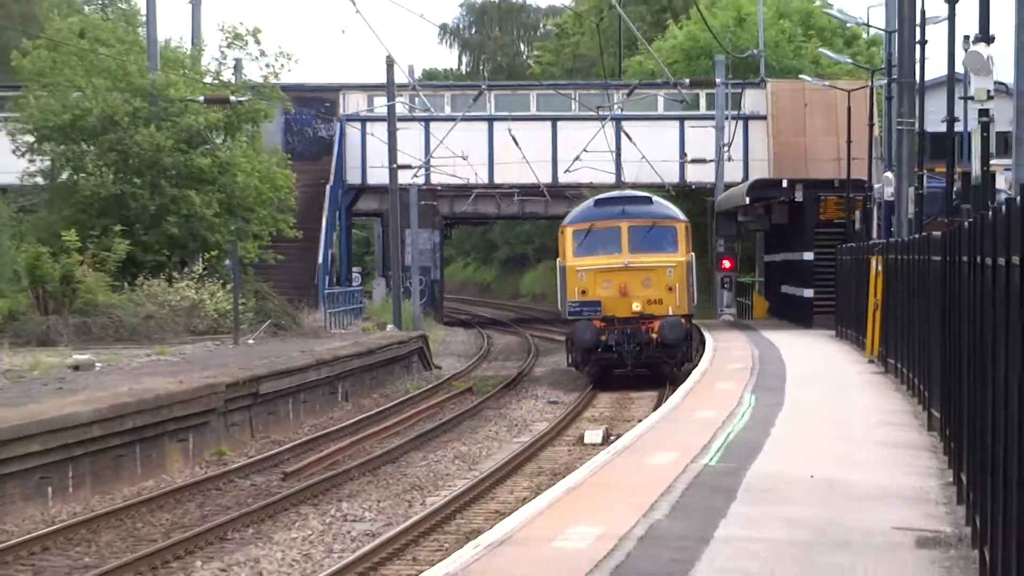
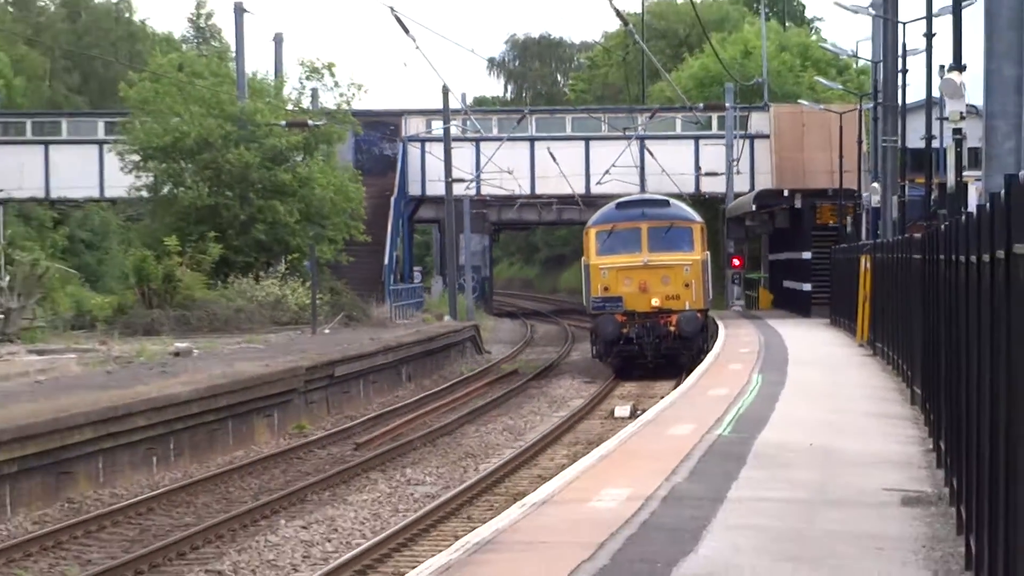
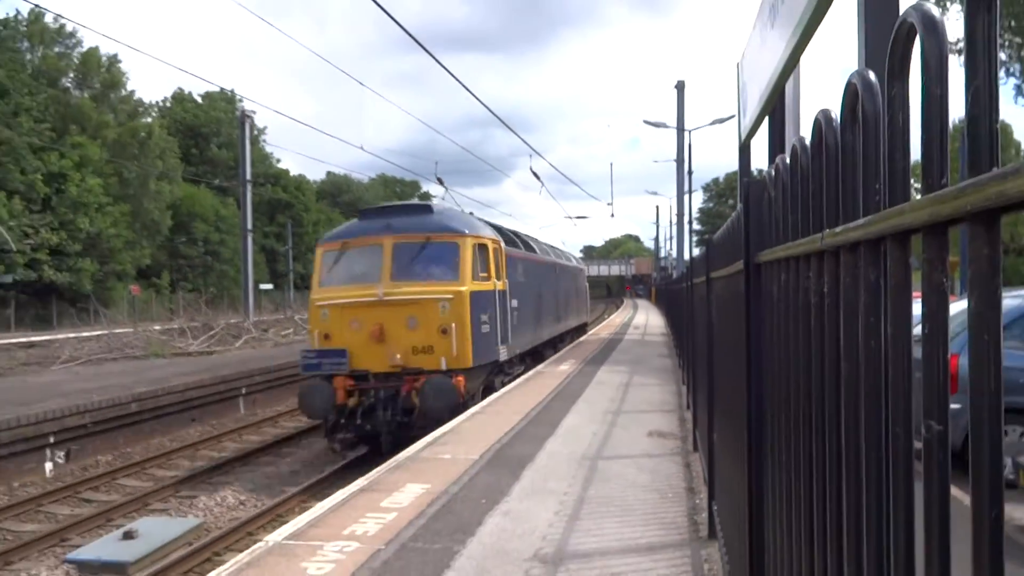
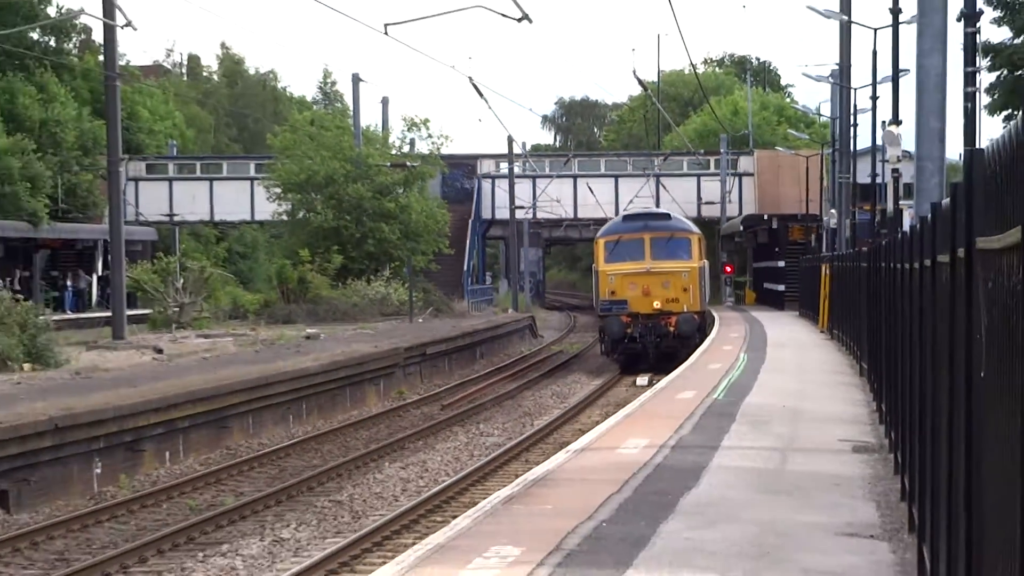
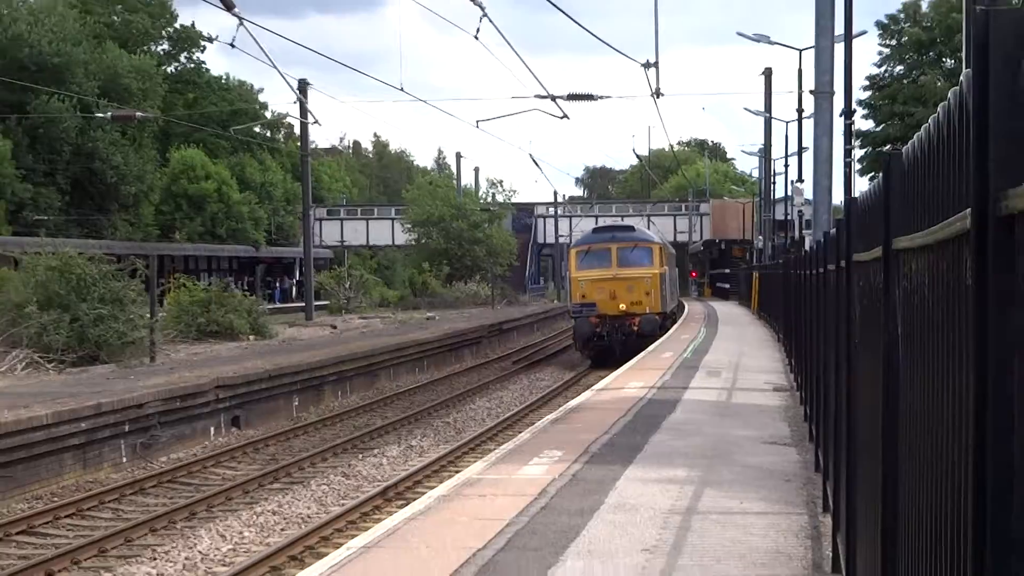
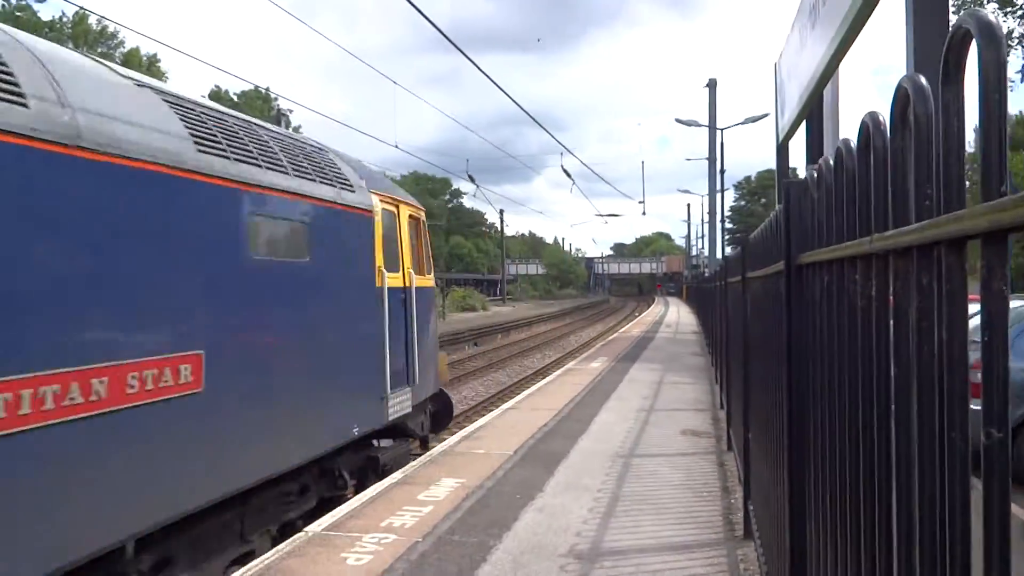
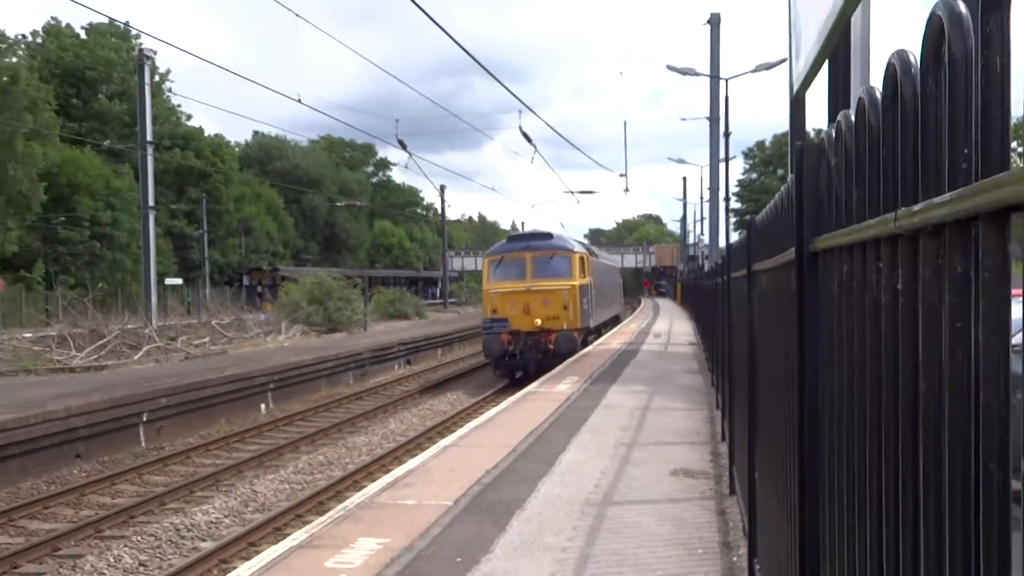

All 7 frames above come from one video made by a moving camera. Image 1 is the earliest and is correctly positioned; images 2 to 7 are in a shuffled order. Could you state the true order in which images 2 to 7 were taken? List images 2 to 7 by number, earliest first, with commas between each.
2, 4, 5, 7, 3, 6
